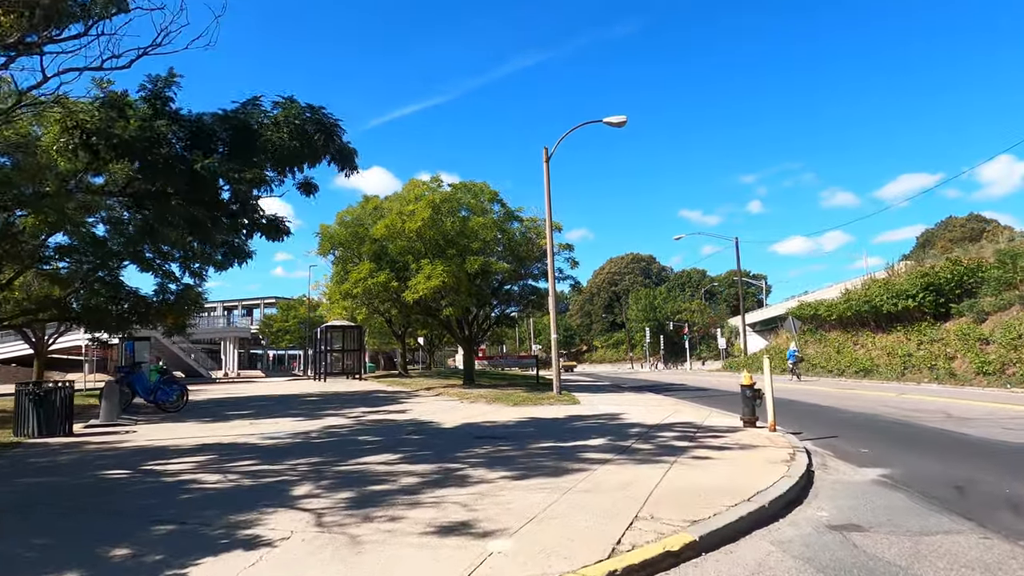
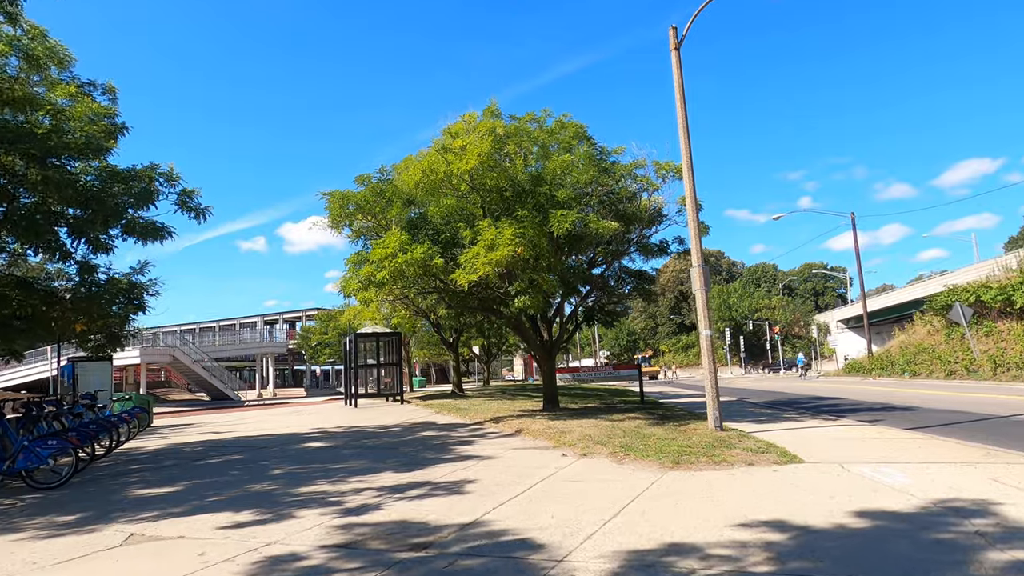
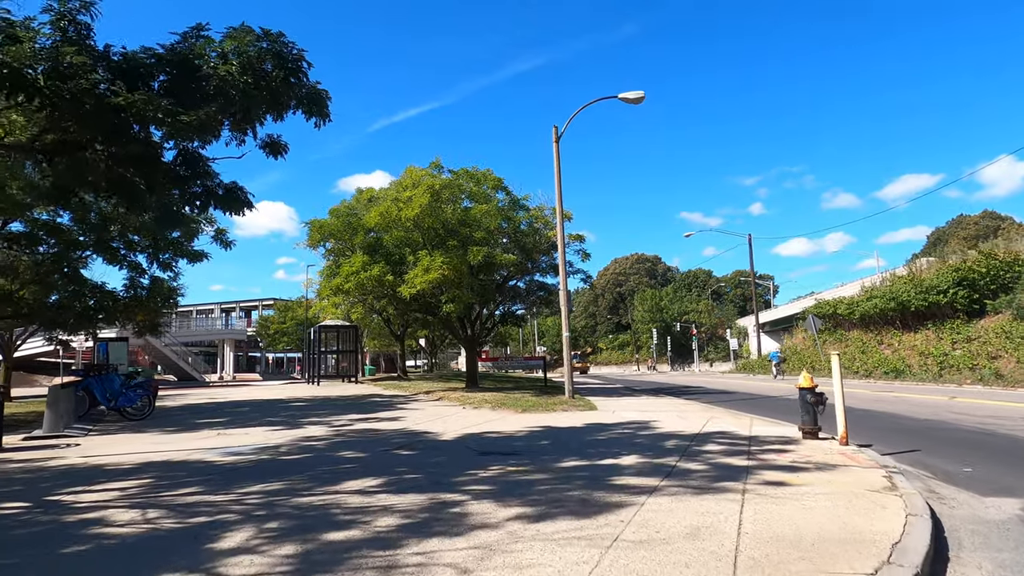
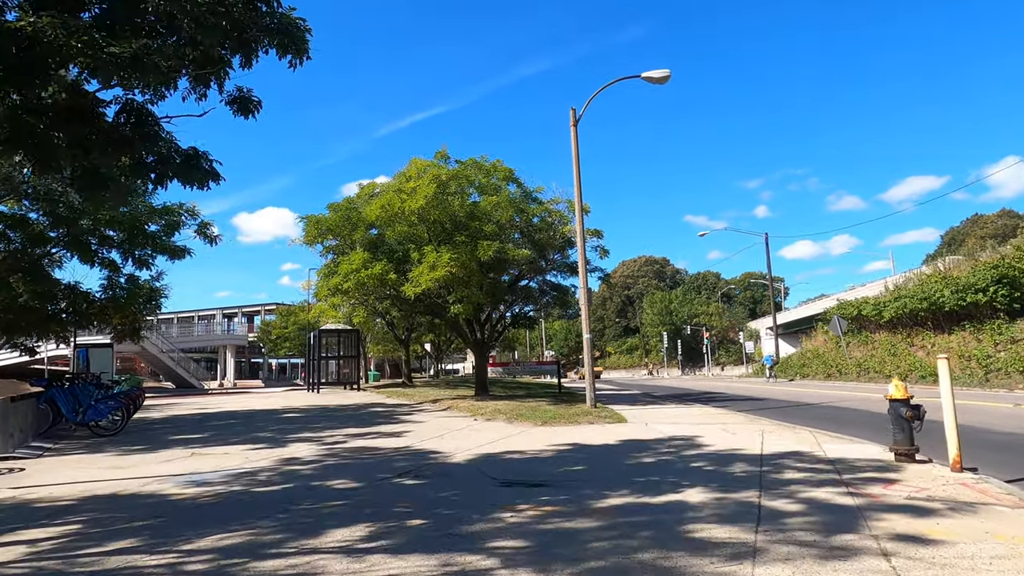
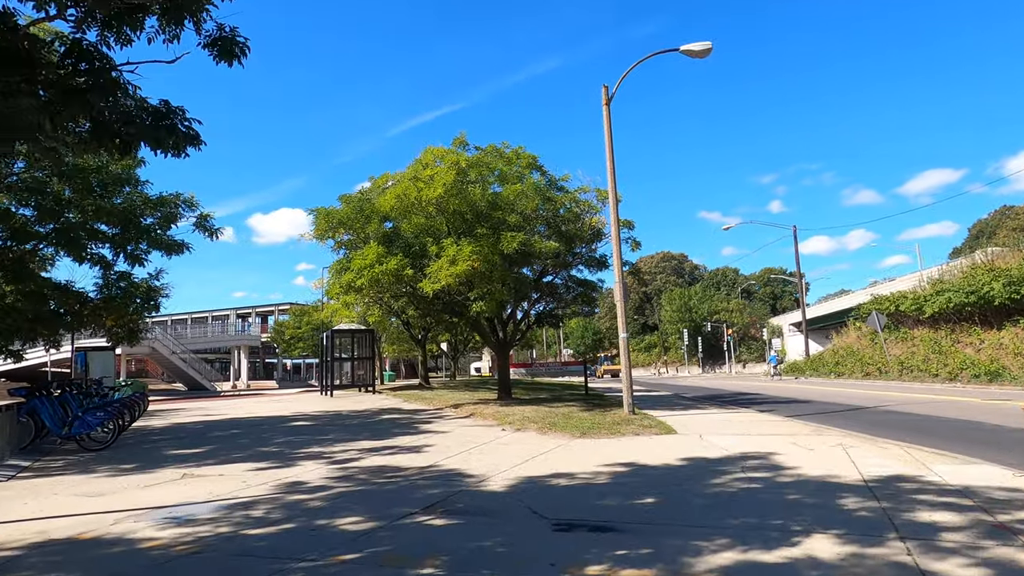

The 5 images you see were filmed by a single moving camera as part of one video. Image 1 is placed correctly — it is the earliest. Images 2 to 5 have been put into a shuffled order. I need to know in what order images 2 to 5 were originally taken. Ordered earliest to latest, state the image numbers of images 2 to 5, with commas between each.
3, 4, 5, 2
